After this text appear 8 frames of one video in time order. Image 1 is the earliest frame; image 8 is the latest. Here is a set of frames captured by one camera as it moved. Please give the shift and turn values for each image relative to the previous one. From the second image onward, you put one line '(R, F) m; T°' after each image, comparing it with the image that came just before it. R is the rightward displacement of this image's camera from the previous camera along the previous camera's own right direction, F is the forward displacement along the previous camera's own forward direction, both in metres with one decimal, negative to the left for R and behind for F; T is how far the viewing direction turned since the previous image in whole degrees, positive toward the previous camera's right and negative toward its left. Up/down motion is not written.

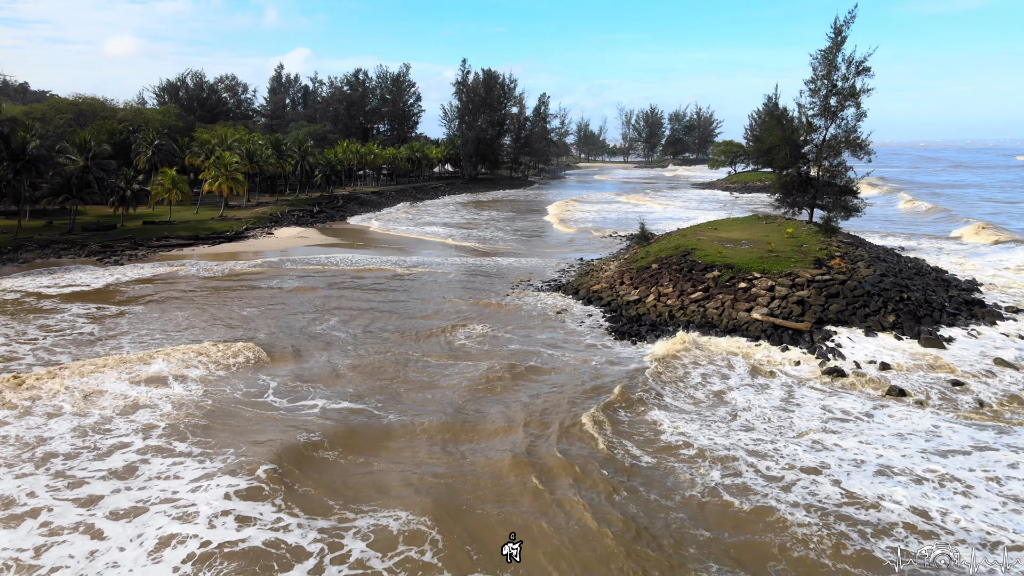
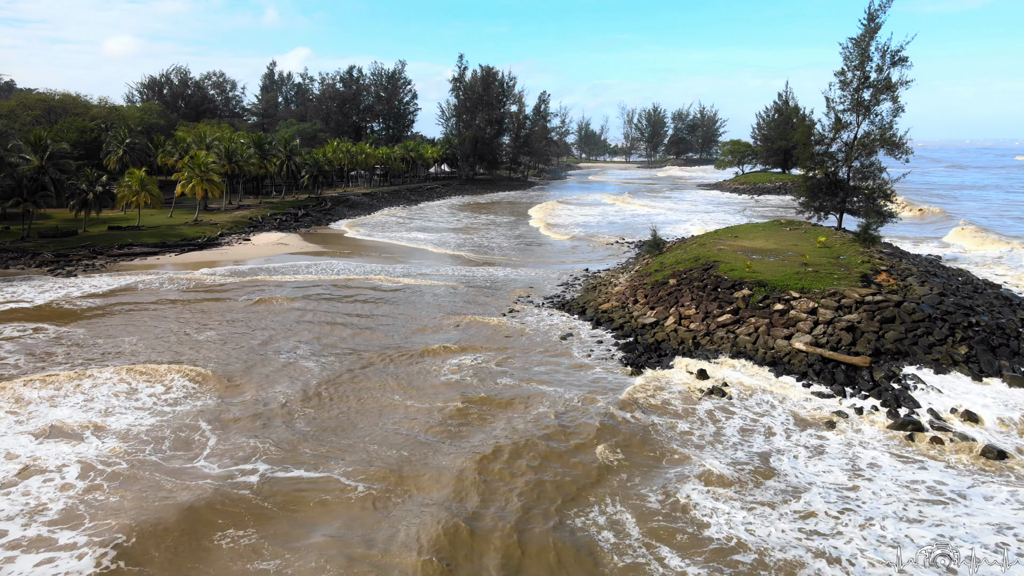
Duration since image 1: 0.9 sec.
(+0.1, +2.4) m; 0°
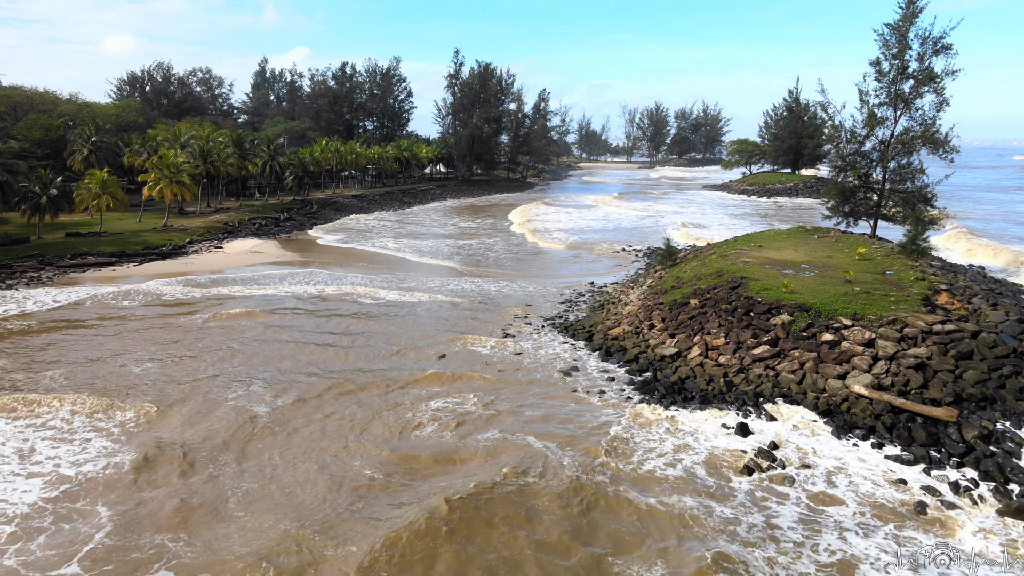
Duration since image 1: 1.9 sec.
(+0.1, +2.3) m; 0°
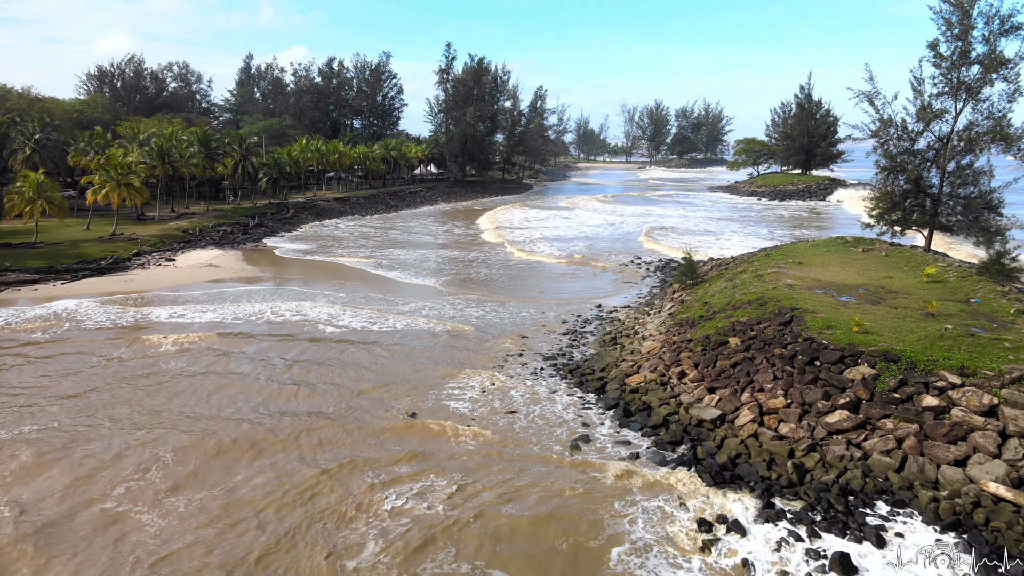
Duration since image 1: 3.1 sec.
(+0.1, +3.0) m; 0°
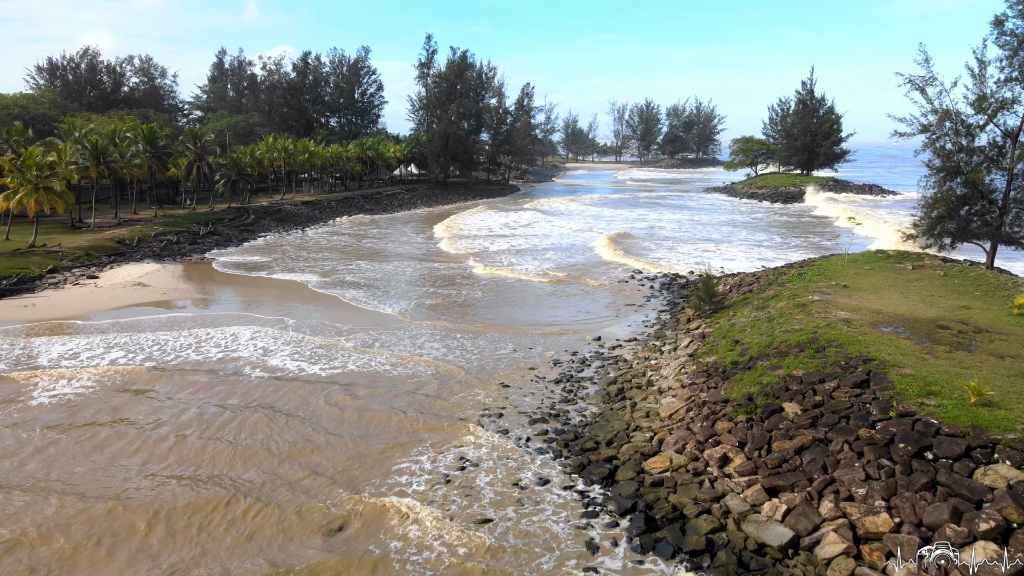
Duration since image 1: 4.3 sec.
(+0.2, +3.0) m; +1°
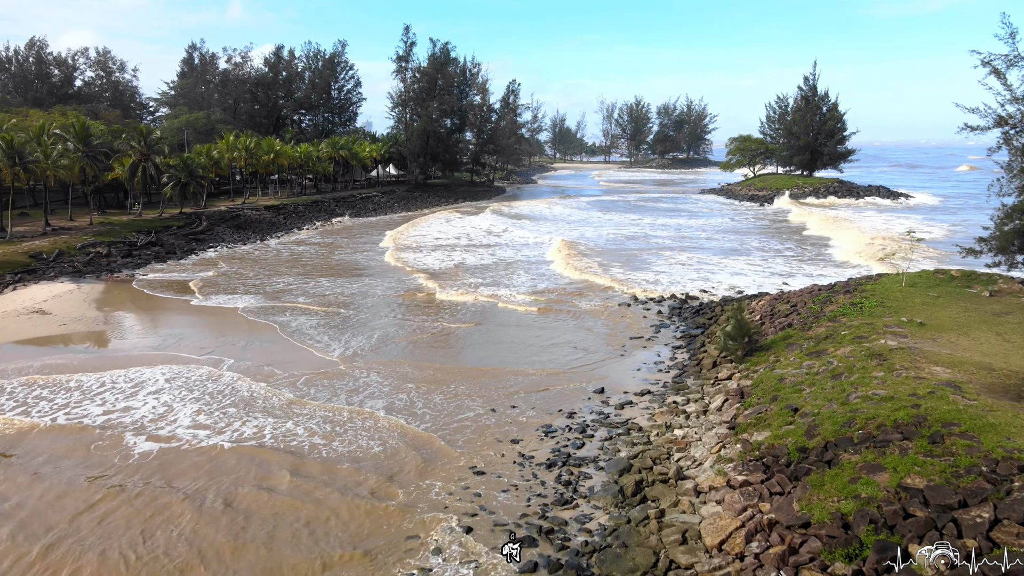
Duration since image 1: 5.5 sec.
(+0.2, +3.0) m; +1°
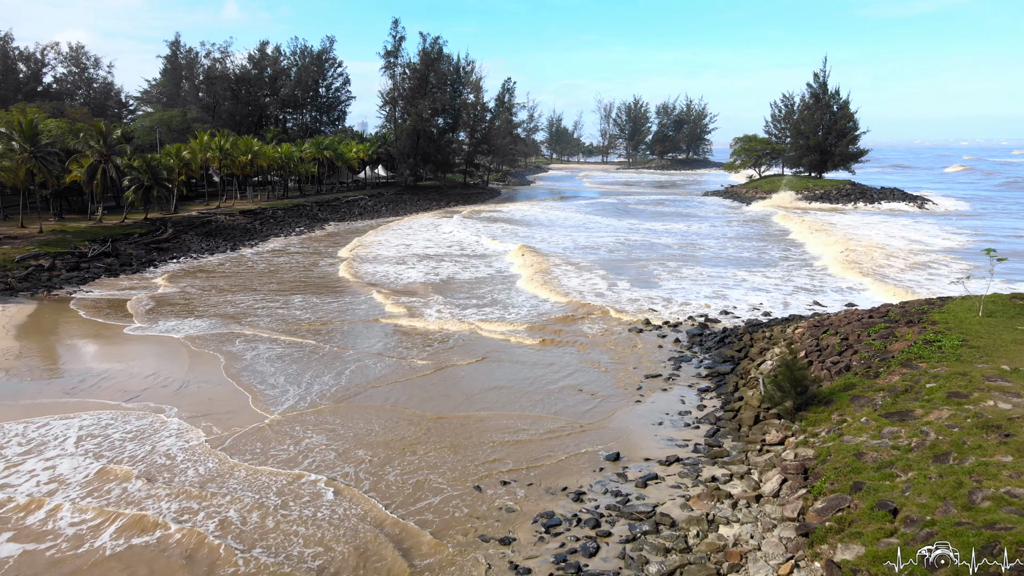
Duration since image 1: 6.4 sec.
(+0.1, +2.2) m; 0°
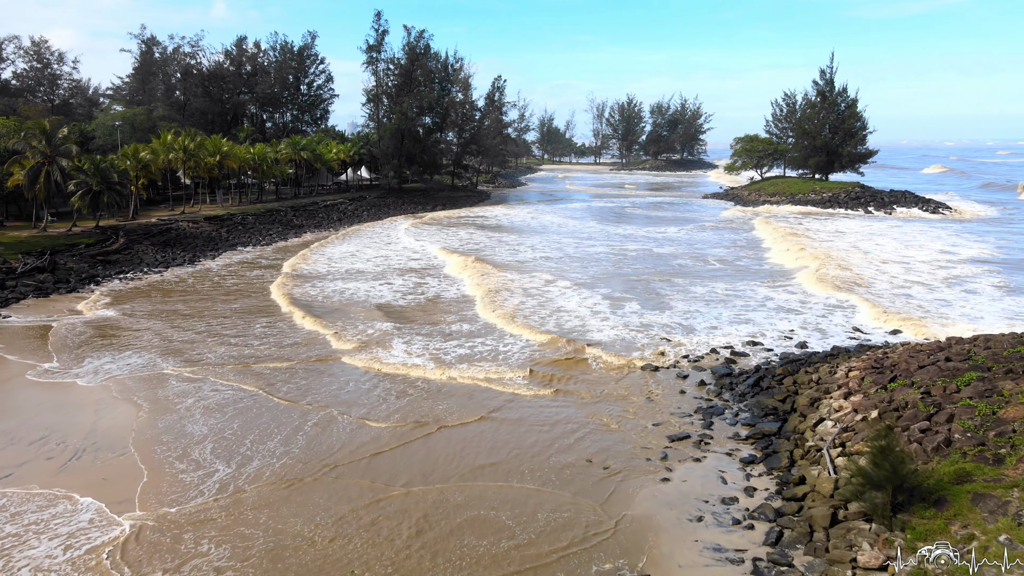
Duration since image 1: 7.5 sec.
(0.0, +2.4) m; +1°
